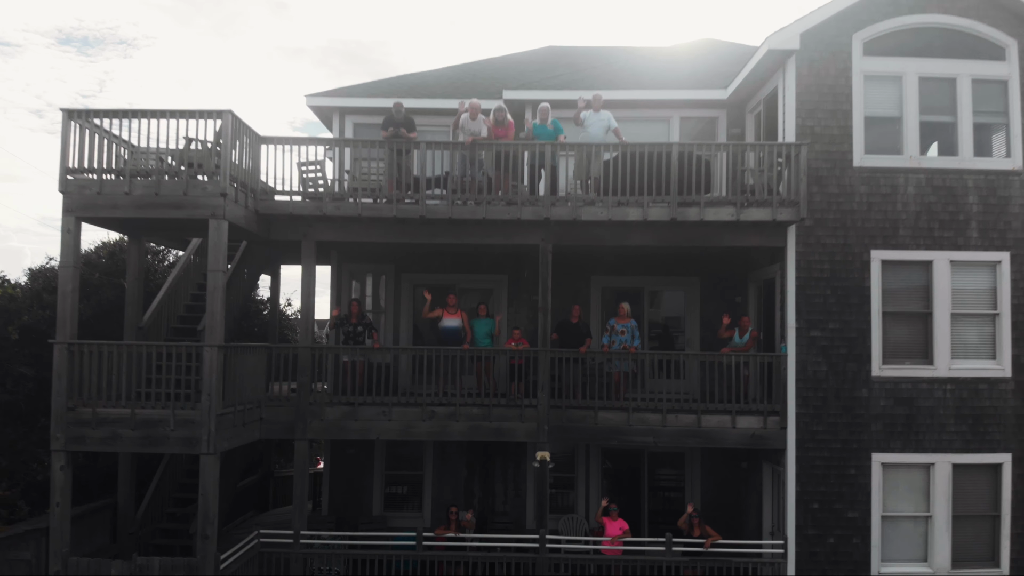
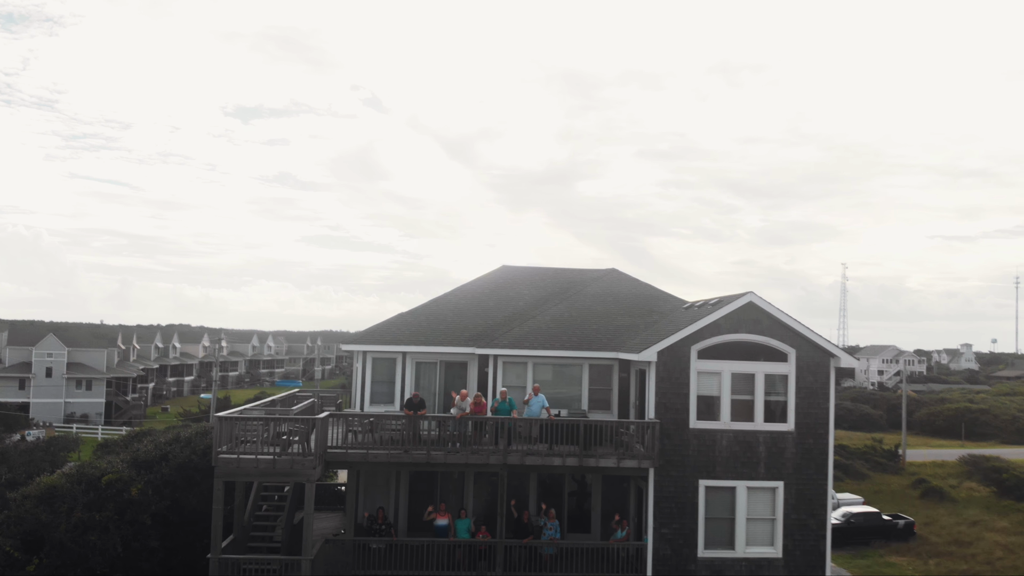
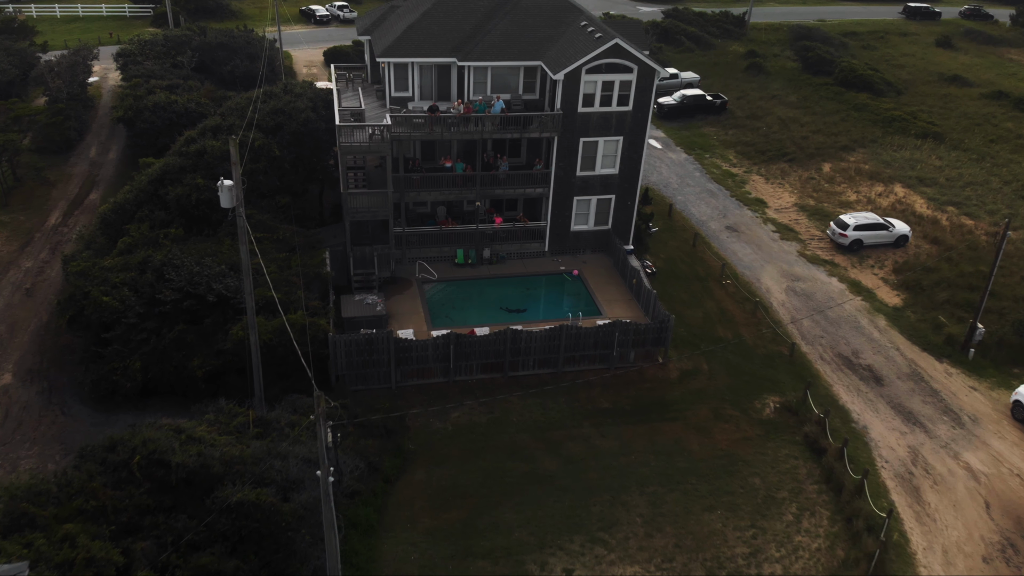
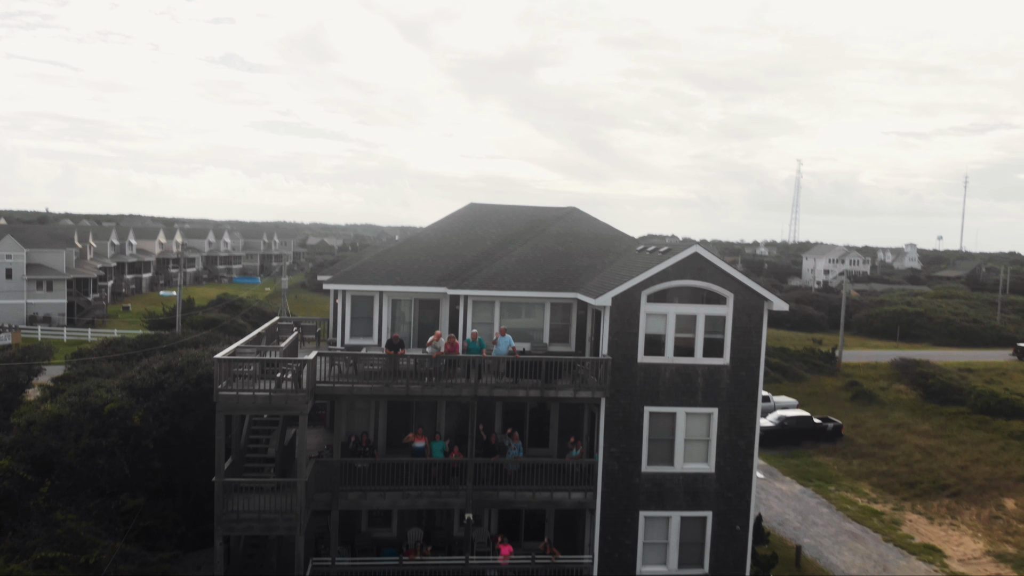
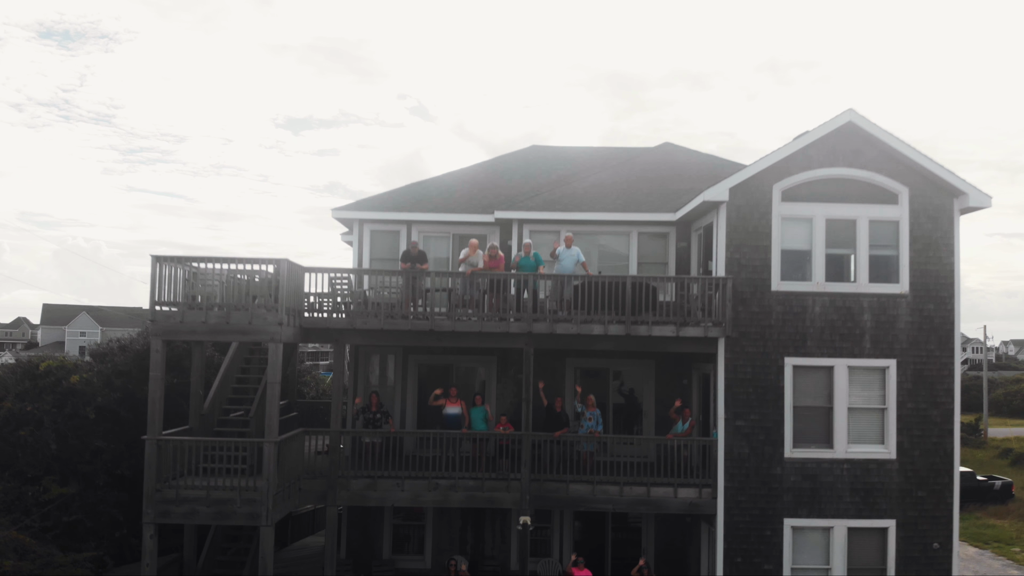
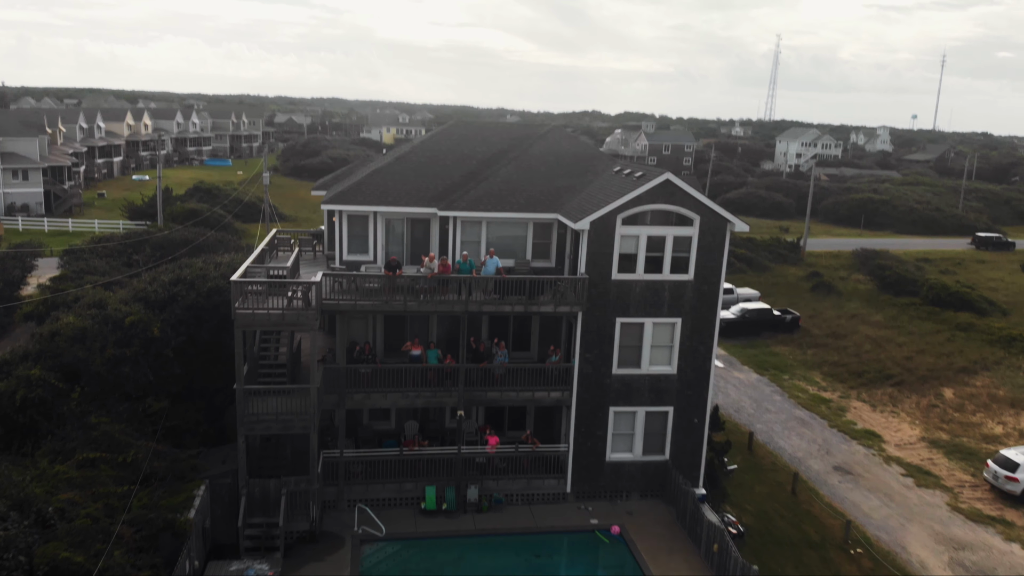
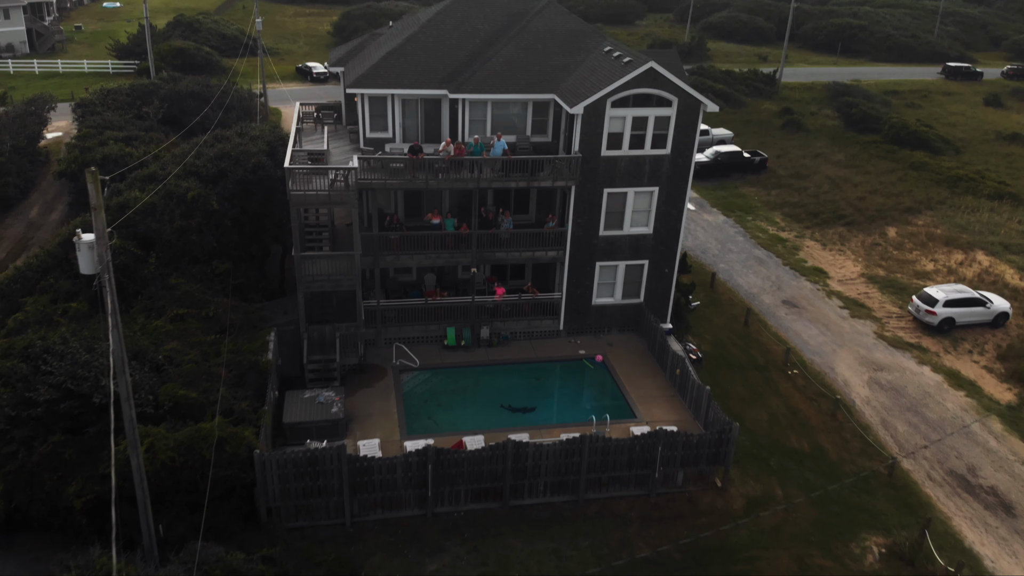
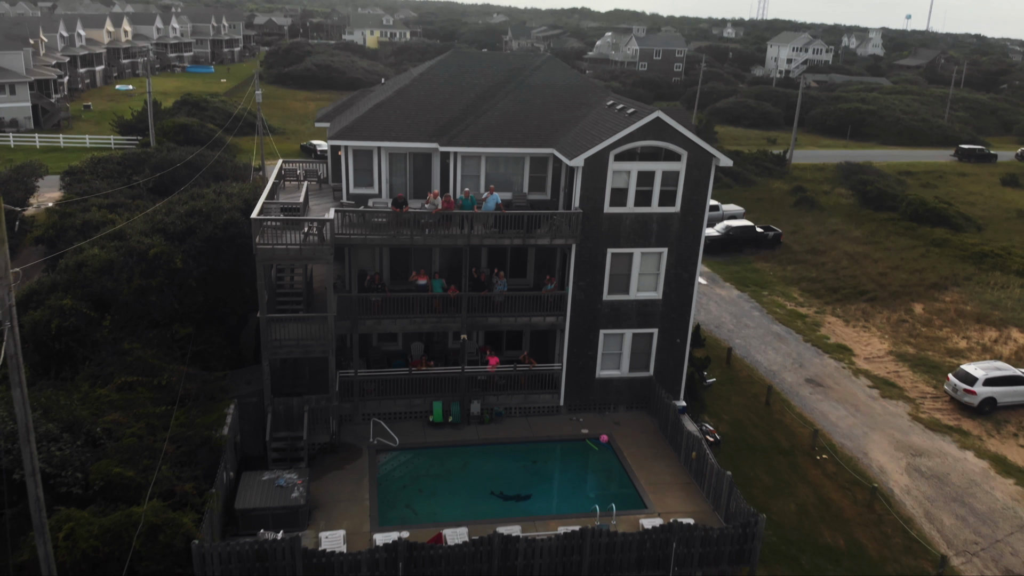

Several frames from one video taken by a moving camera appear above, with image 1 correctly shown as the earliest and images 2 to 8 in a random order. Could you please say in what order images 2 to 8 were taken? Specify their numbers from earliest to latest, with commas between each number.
5, 2, 4, 6, 8, 7, 3
